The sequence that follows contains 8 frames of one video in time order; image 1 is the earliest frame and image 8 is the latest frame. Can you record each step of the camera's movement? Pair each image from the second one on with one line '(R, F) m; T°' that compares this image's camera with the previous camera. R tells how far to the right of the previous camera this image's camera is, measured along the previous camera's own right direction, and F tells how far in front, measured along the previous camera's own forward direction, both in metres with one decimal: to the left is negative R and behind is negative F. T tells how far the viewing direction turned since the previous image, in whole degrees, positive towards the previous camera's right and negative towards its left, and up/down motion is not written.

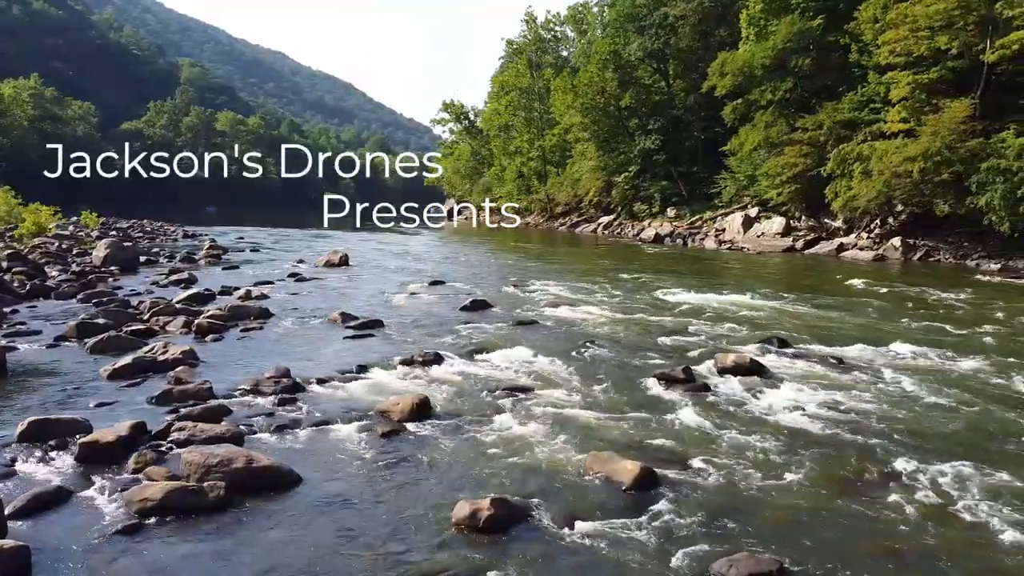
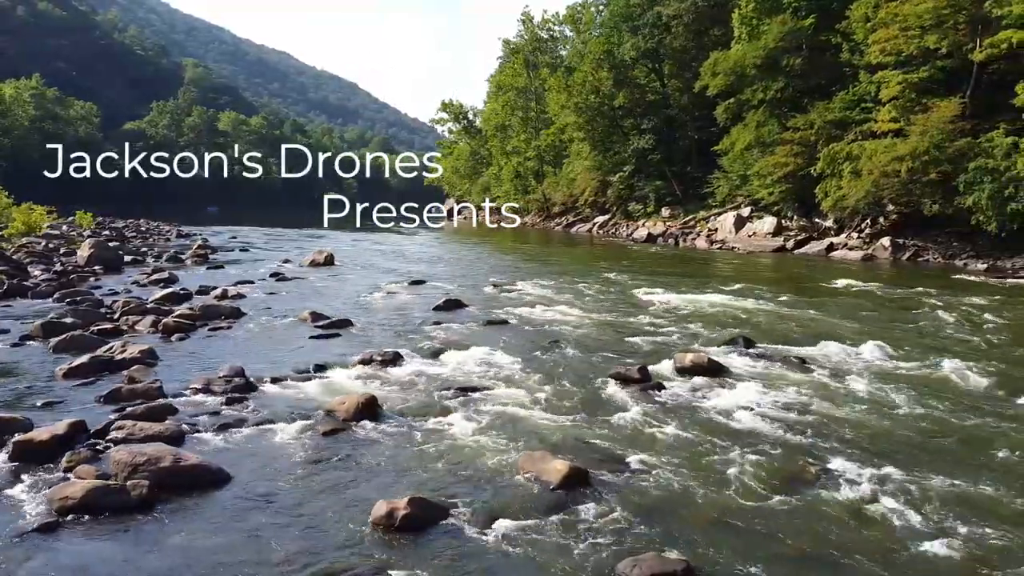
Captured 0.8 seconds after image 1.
(+0.7, 0.0) m; 0°
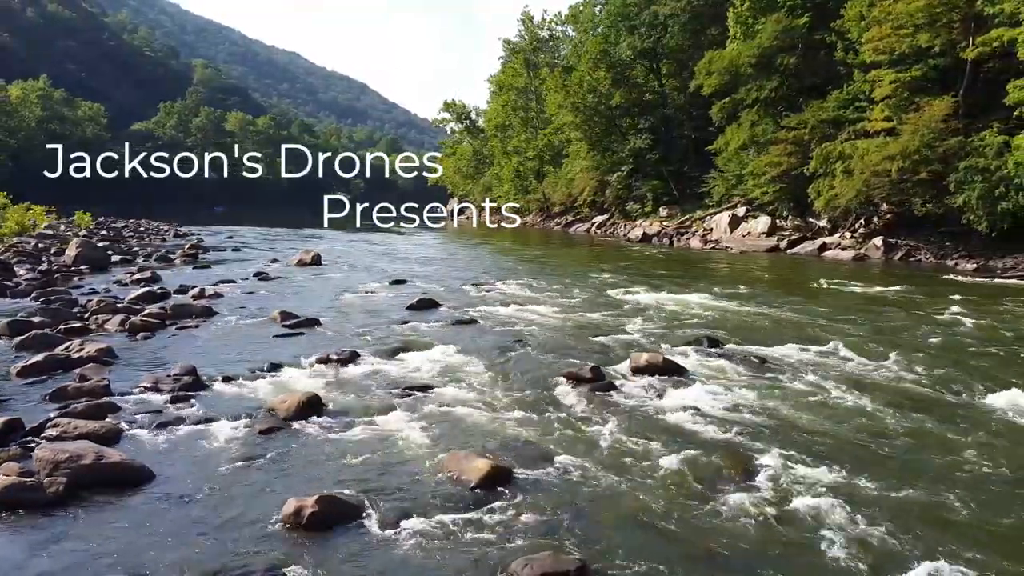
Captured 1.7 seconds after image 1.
(+0.8, 0.0) m; -1°
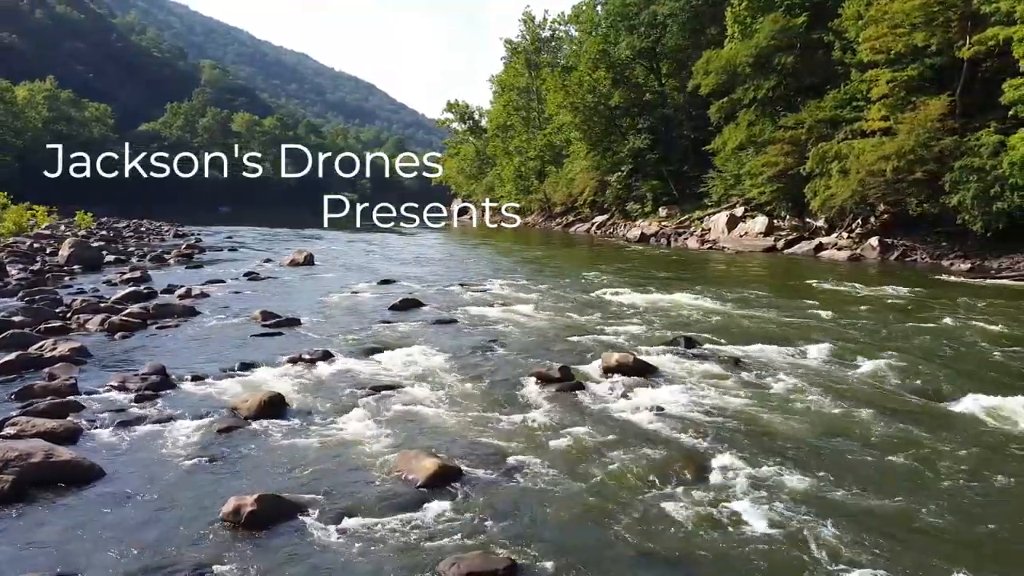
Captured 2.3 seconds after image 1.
(+0.6, 0.0) m; -1°
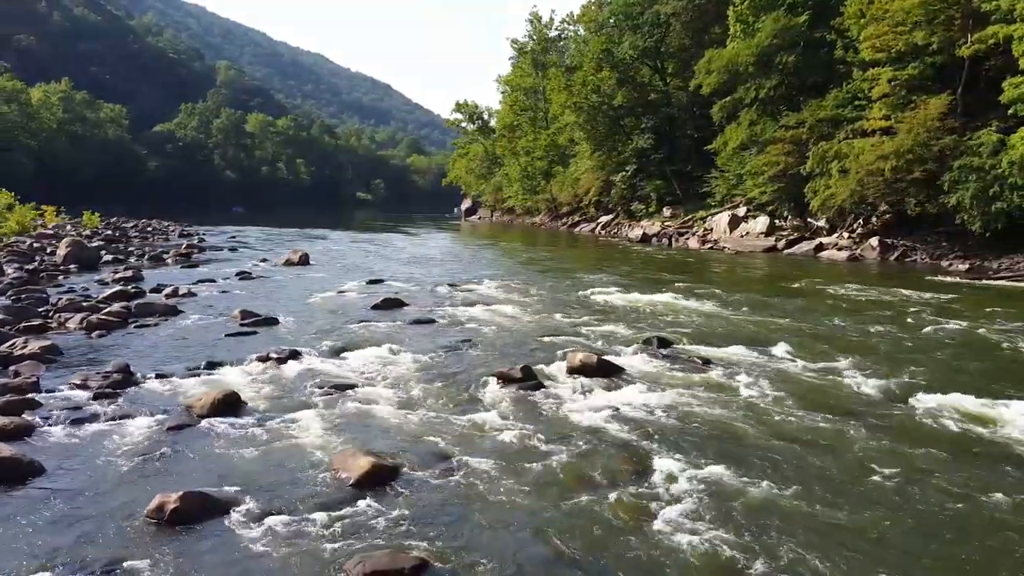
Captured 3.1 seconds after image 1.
(+0.8, 0.0) m; -1°
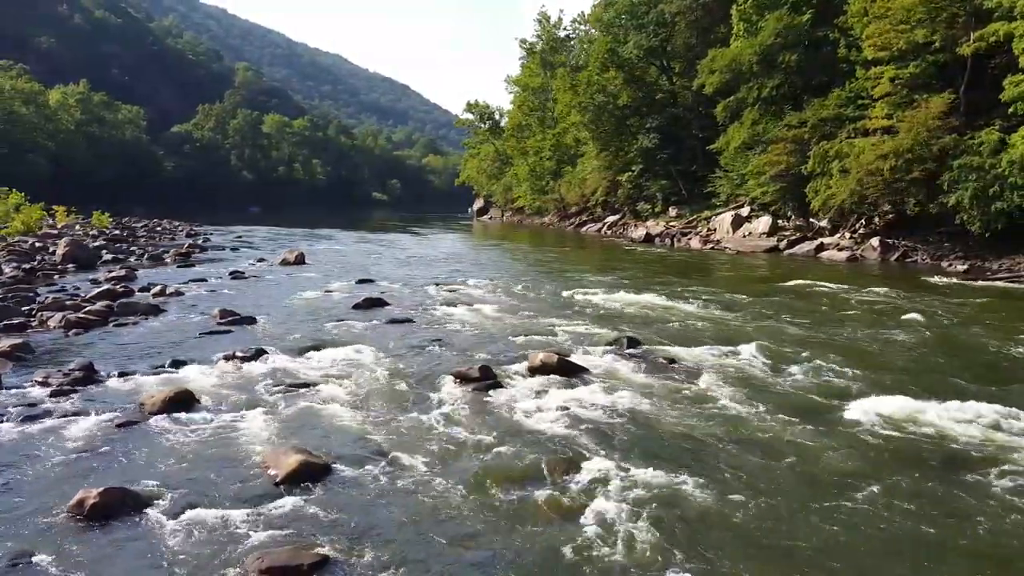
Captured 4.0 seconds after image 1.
(+0.9, 0.0) m; -1°
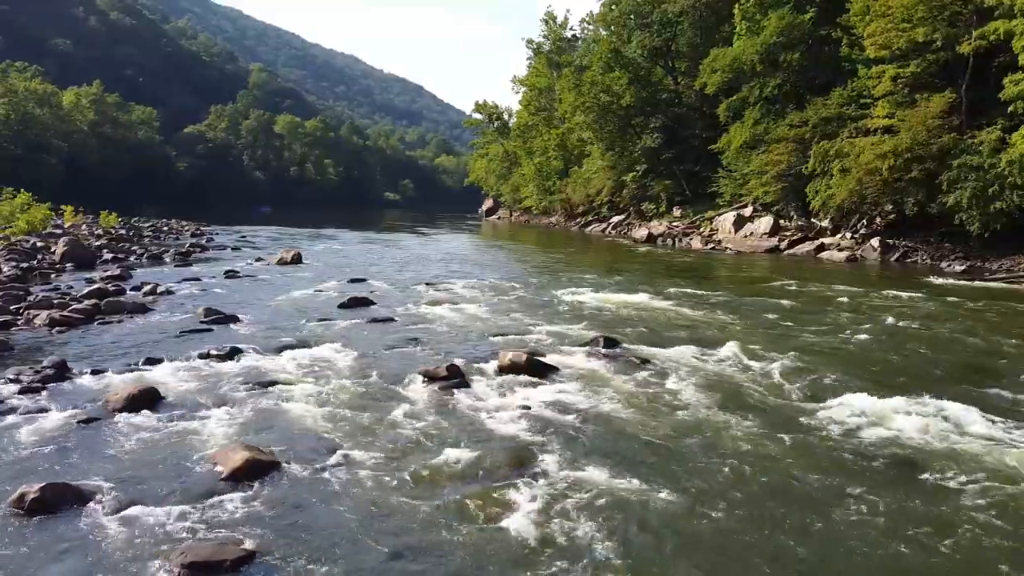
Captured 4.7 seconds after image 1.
(+0.7, 0.0) m; -1°
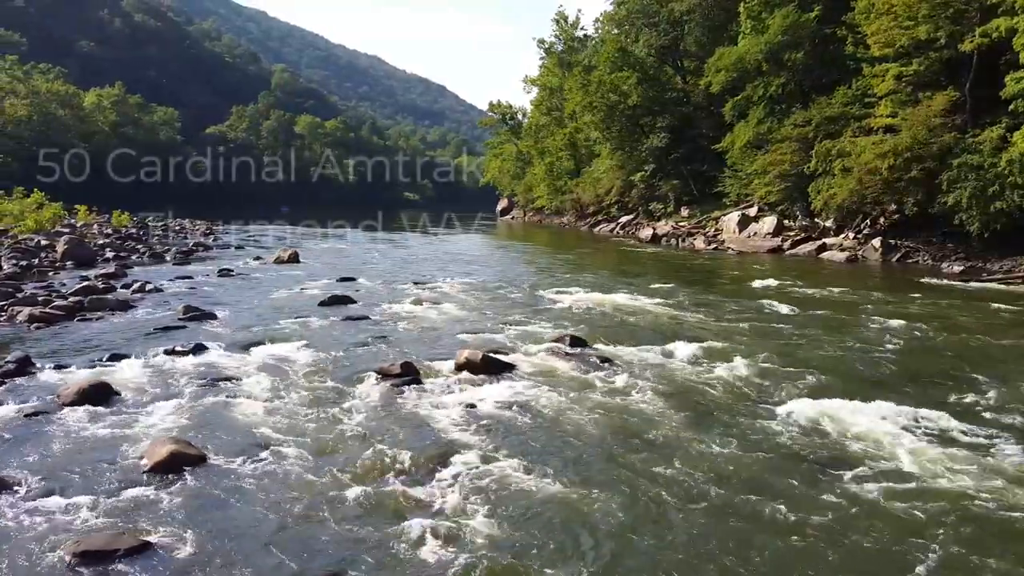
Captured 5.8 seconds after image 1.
(+1.0, 0.0) m; -2°
